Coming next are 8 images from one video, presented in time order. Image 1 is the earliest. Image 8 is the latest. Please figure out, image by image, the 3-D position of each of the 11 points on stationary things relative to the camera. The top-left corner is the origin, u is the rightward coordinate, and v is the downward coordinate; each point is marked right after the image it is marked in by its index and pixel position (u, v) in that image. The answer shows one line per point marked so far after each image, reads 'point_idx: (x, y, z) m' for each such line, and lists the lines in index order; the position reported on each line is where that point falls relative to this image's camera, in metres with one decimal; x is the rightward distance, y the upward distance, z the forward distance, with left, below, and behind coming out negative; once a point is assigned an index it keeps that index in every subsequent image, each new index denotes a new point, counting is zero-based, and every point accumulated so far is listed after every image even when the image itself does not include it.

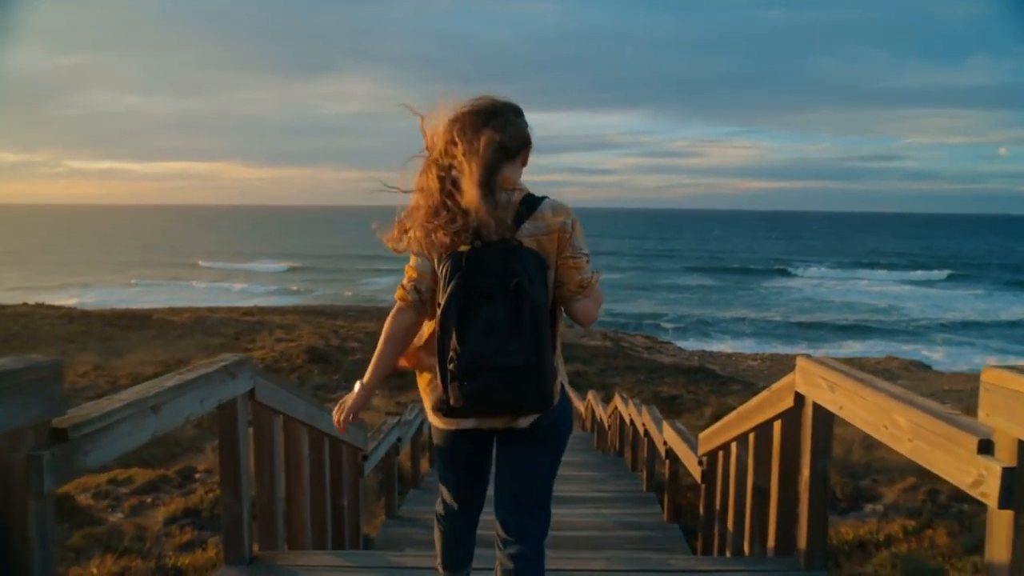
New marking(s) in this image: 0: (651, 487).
0: (+1.1, -1.6, +6.5) m
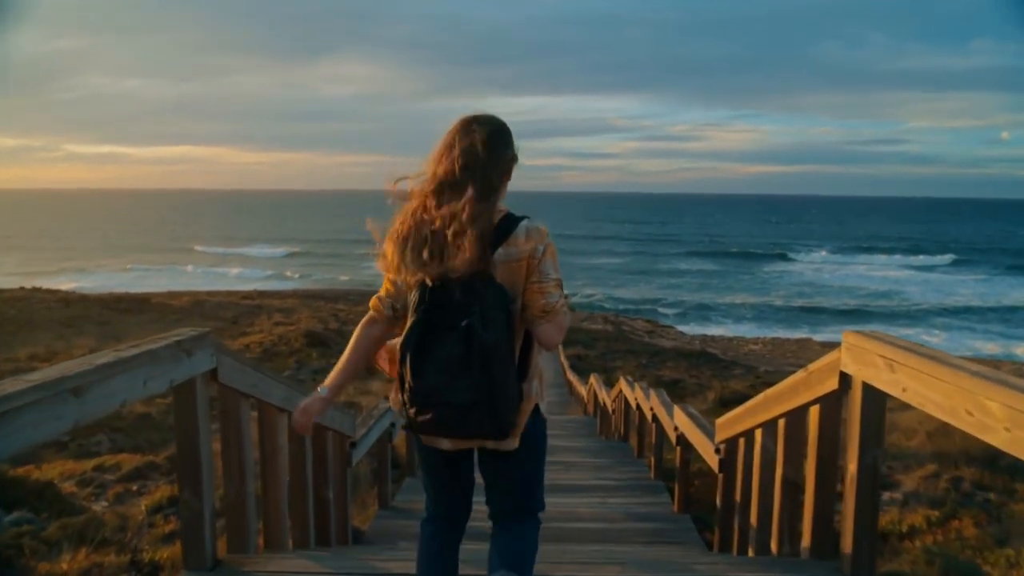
0: (+1.1, -1.4, +6.2) m
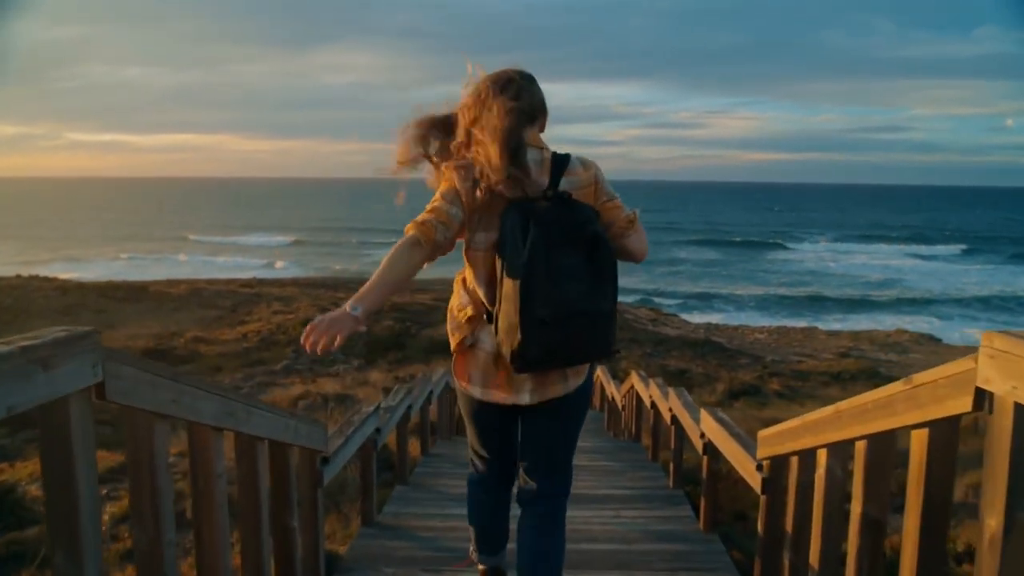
0: (+1.1, -1.3, +5.5) m
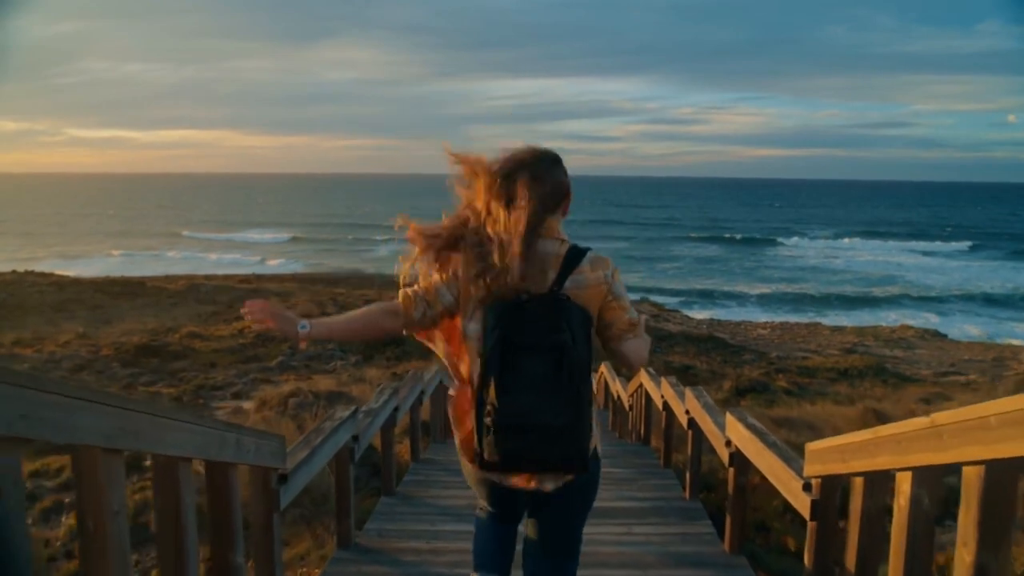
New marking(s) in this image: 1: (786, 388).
0: (+1.1, -1.2, +5.0) m
1: (+6.2, -2.3, +18.7) m
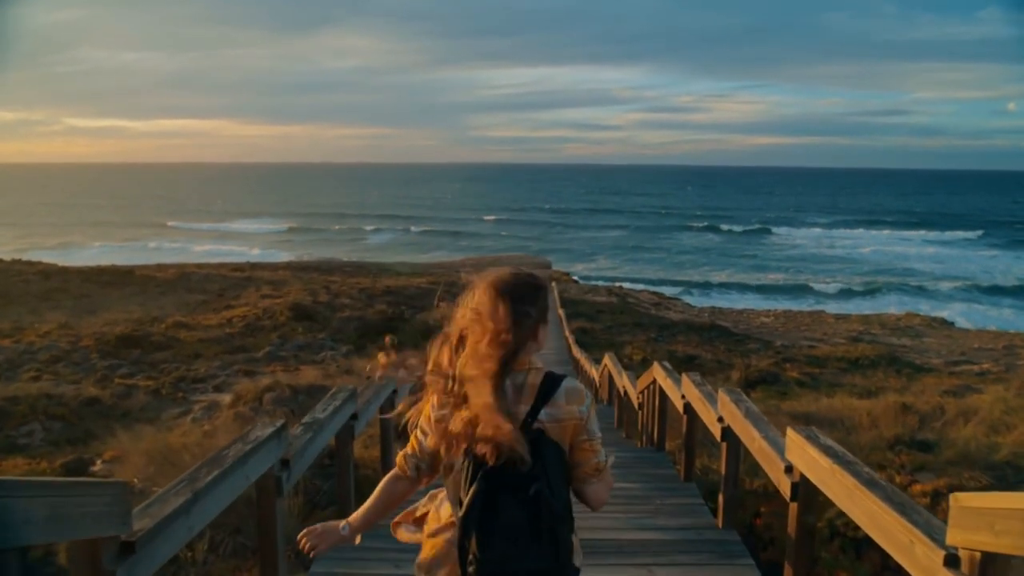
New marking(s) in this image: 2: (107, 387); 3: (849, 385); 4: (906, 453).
0: (+1.0, -1.1, +4.0) m
1: (+6.1, -1.9, +17.7) m
2: (-8.3, -2.0, +16.9) m
3: (+7.0, -2.0, +17.1) m
4: (+3.1, -1.3, +6.4) m
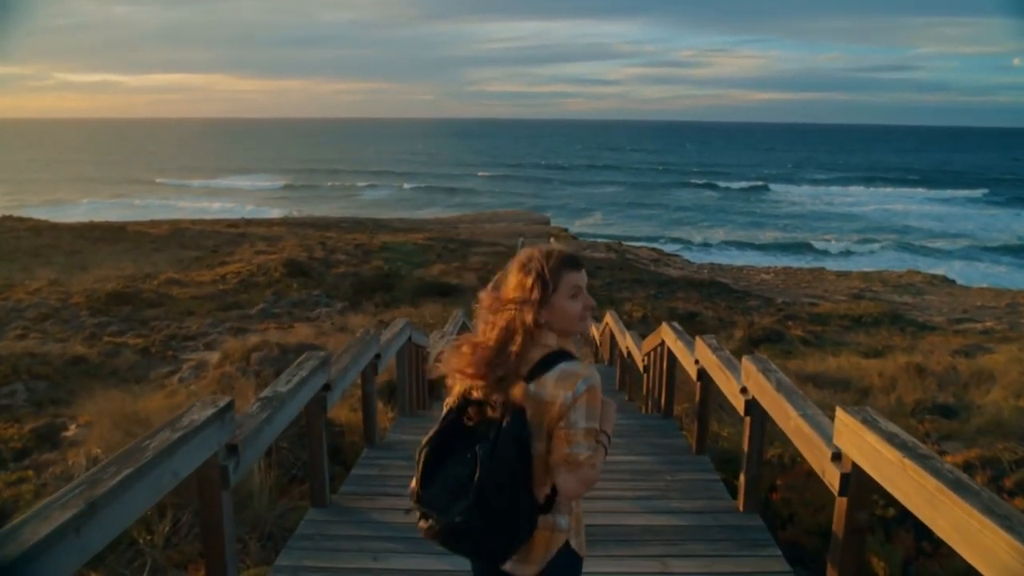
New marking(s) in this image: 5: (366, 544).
0: (+1.0, -0.9, +3.6) m
1: (+6.0, -1.0, +17.3) m
2: (-8.3, -1.1, +16.5) m
3: (+6.9, -1.1, +16.7) m
4: (+3.0, -1.0, +6.0) m
5: (-0.5, -1.0, +3.2) m
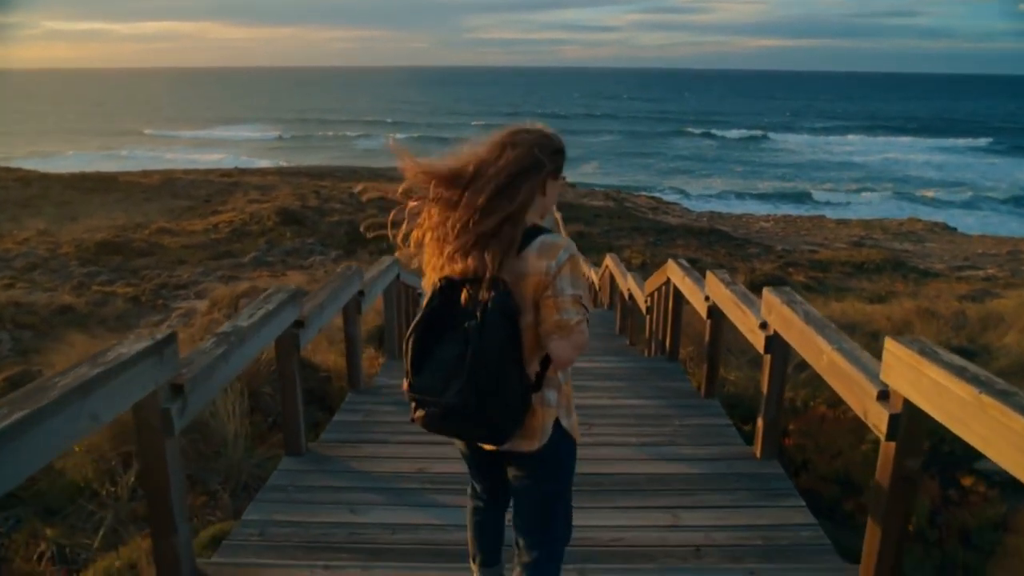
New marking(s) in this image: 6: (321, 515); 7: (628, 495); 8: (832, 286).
0: (+1.0, -0.6, +3.2) m
1: (+6.0, +0.1, +17.0) m
2: (-8.4, -0.1, +16.1) m
3: (+6.9, 0.0, +16.4) m
4: (+3.0, -0.5, +5.7) m
5: (-0.6, -0.7, +2.8) m
6: (-0.6, -0.7, +2.7) m
7: (+0.4, -0.7, +2.9) m
8: (+6.7, 0.0, +17.5) m
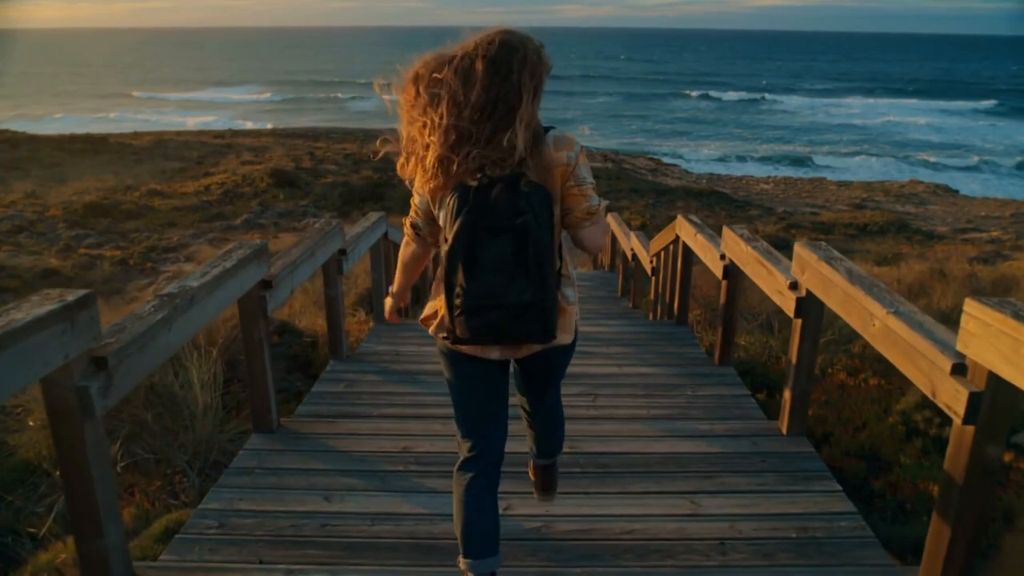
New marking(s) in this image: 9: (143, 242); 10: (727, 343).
0: (+1.0, -0.5, +2.9) m
1: (+5.9, +0.9, +16.7) m
2: (-8.4, +0.6, +15.7) m
3: (+6.8, +0.7, +16.1) m
4: (+3.0, -0.2, +5.4) m
5: (-0.6, -0.6, +2.5) m
6: (-0.6, -0.6, +2.4) m
7: (+0.4, -0.6, +2.6) m
8: (+6.7, +0.8, +17.1) m
9: (-7.8, +1.0, +17.6) m
10: (+1.0, -0.3, +4.0) m
